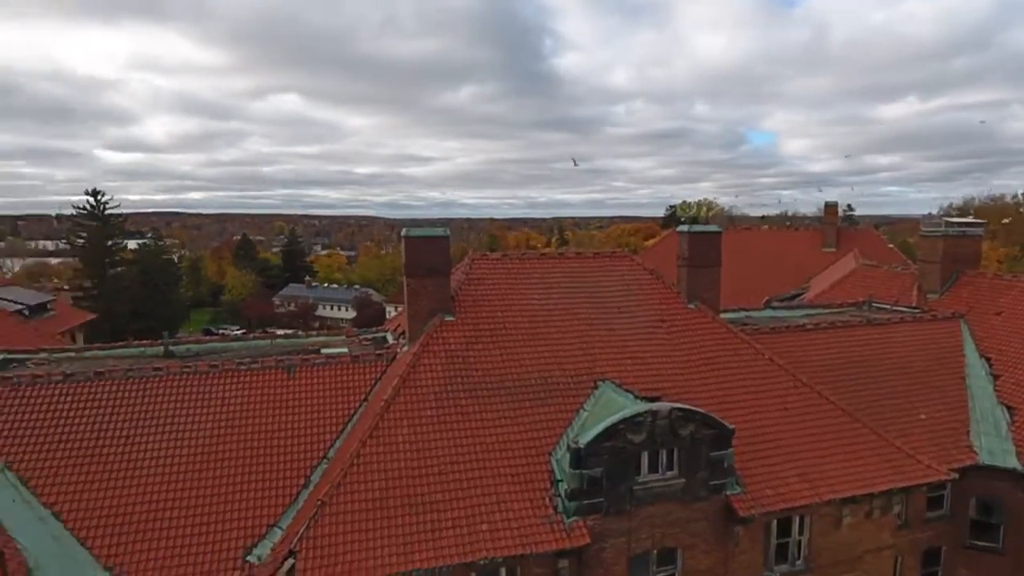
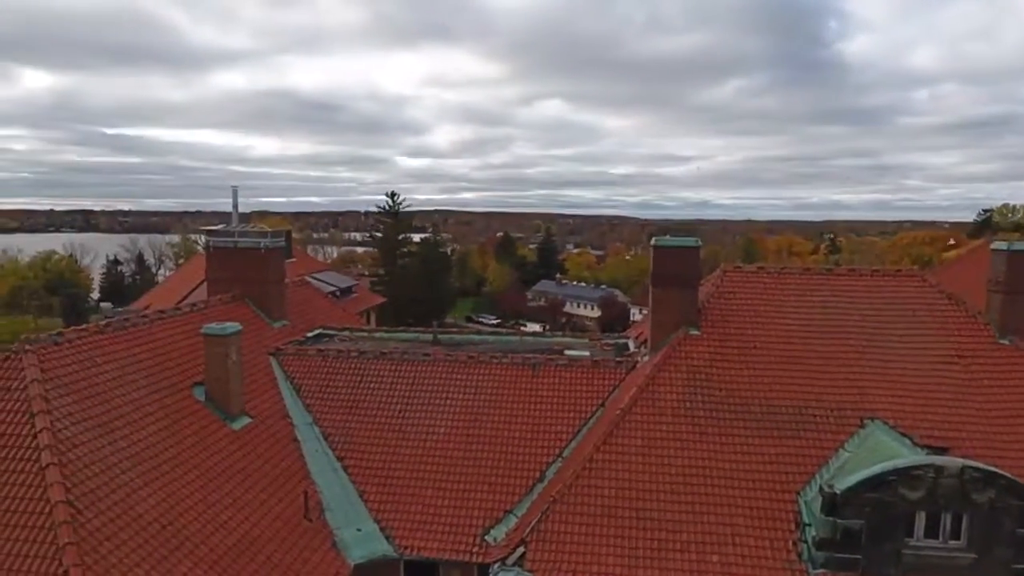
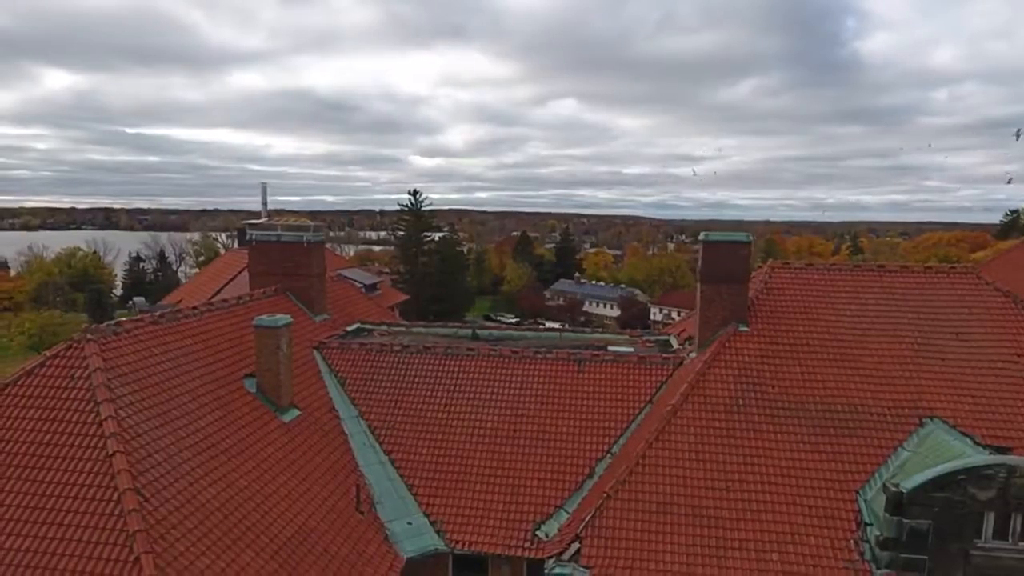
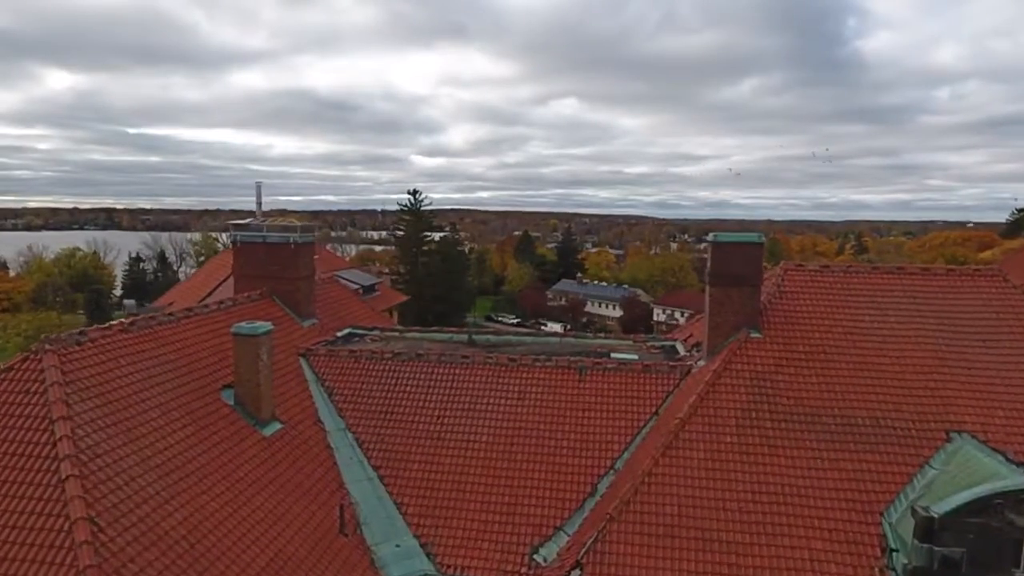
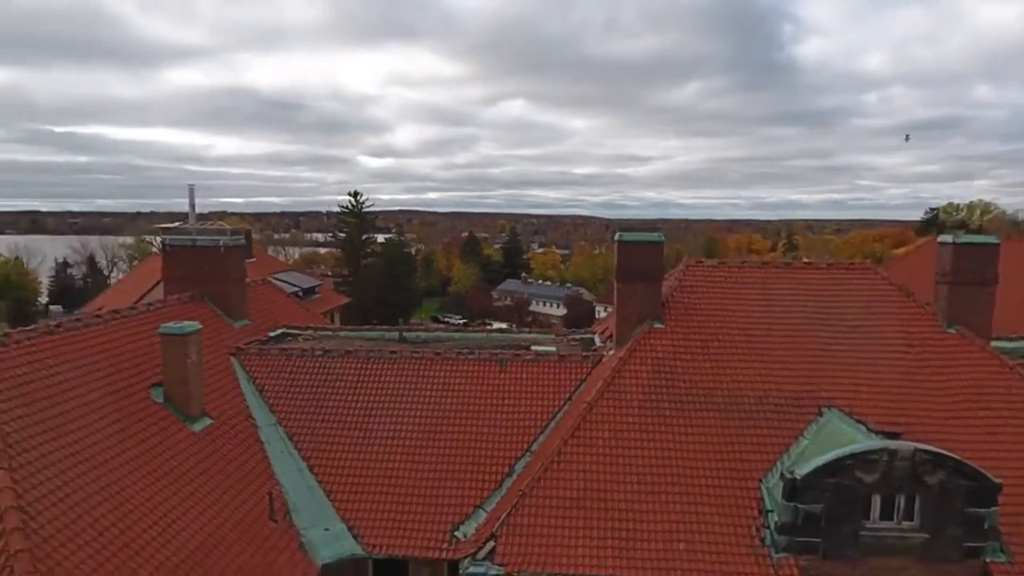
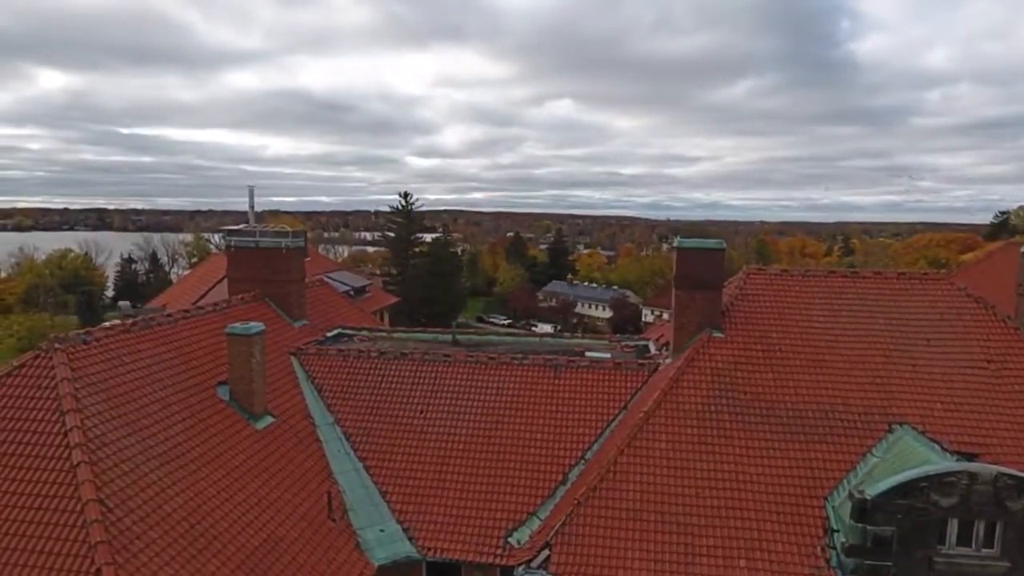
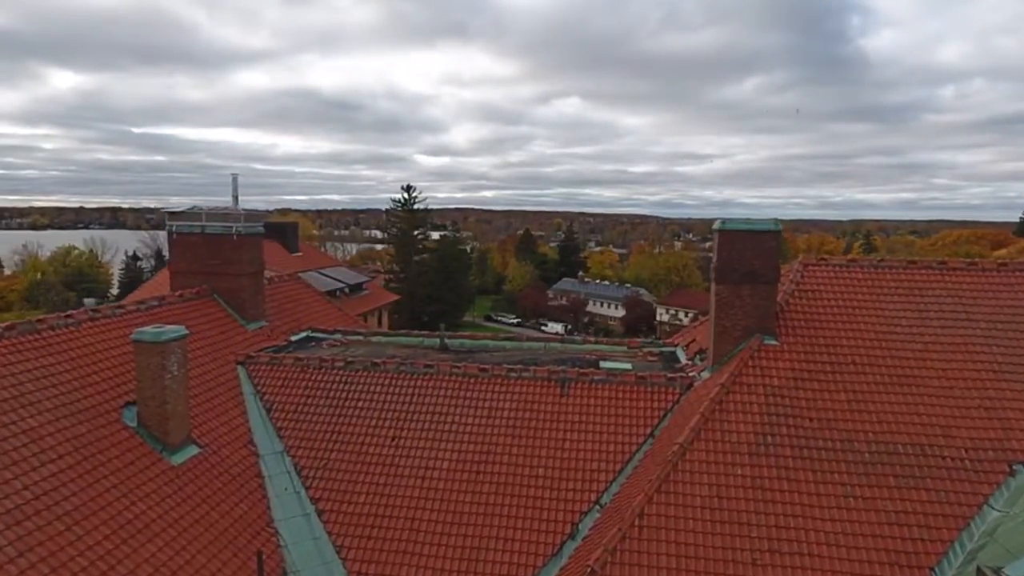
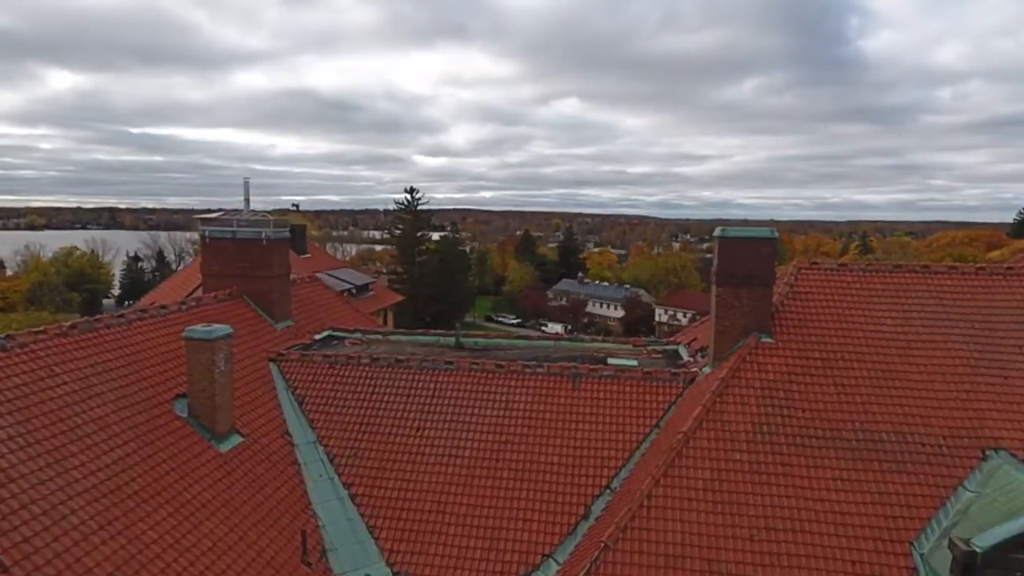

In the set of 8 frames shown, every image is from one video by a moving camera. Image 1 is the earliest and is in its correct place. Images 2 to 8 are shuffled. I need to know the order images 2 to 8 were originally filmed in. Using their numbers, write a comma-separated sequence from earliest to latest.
5, 2, 6, 3, 4, 8, 7
